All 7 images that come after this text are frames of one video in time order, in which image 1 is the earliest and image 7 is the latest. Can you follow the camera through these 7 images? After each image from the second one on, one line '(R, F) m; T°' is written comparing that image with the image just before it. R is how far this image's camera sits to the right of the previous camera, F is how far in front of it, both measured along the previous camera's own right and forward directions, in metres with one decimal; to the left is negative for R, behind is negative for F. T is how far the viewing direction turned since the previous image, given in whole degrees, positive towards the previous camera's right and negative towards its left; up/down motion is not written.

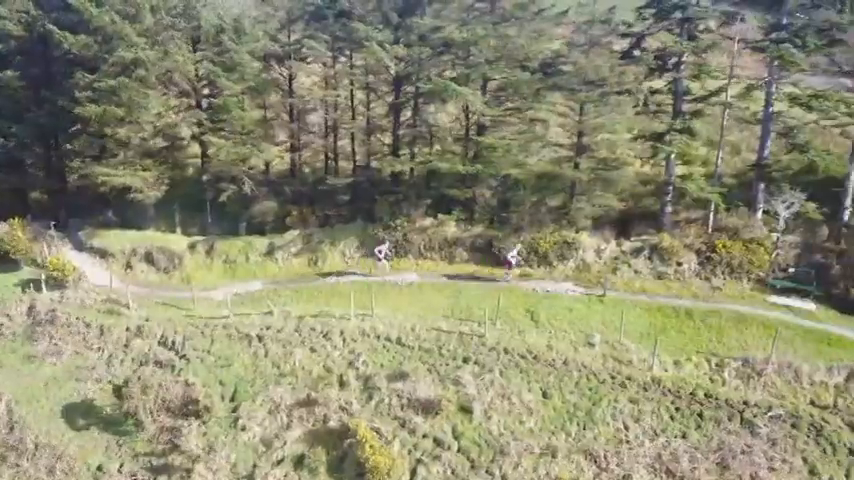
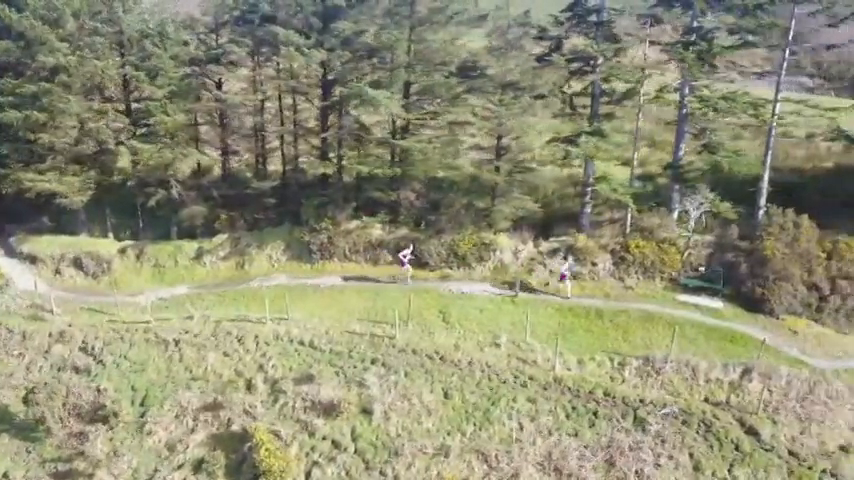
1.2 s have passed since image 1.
(+4.0, -0.3) m; +1°
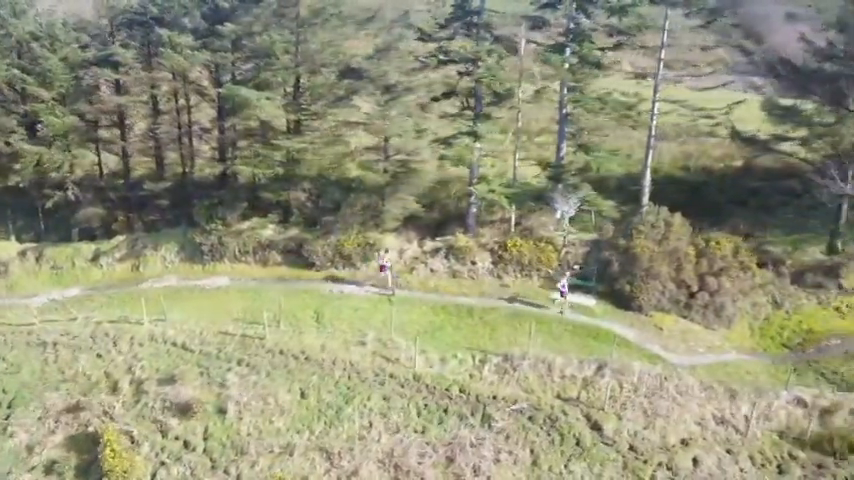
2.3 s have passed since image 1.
(+6.2, -0.3) m; +1°
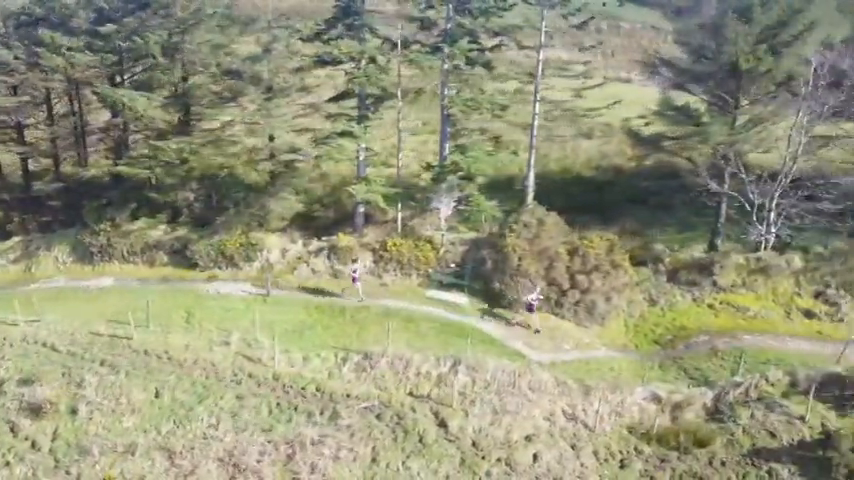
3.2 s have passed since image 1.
(+6.4, -0.3) m; +1°
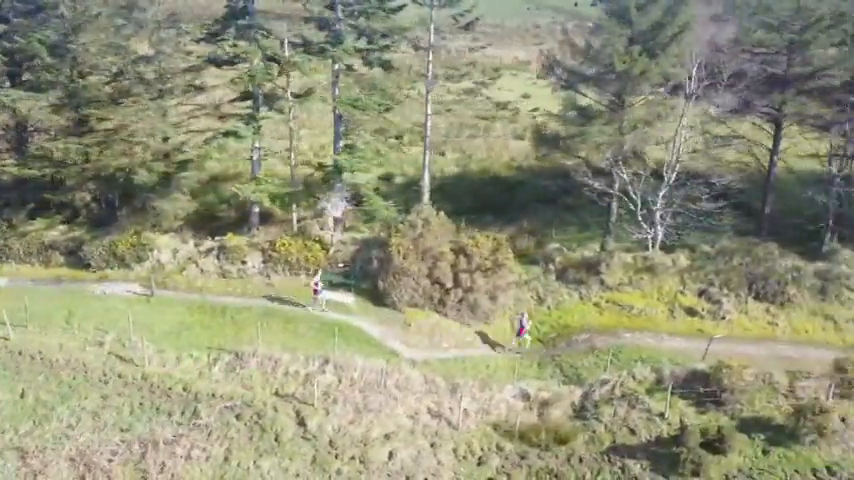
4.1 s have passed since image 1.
(+5.9, -0.2) m; +1°
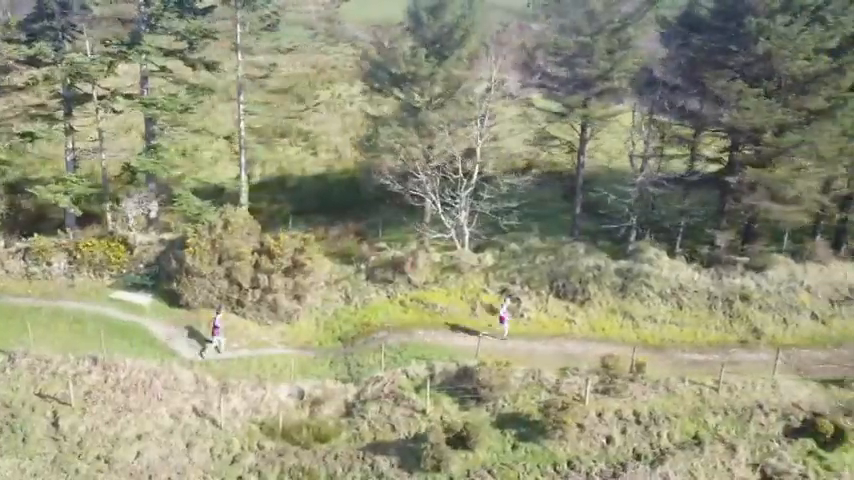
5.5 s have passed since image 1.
(+10.4, -0.4) m; +1°
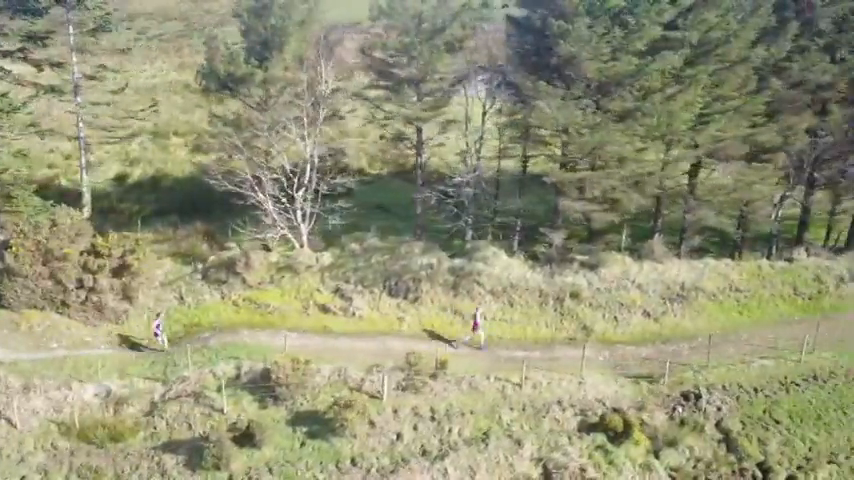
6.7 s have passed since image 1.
(+9.1, -0.4) m; +1°
